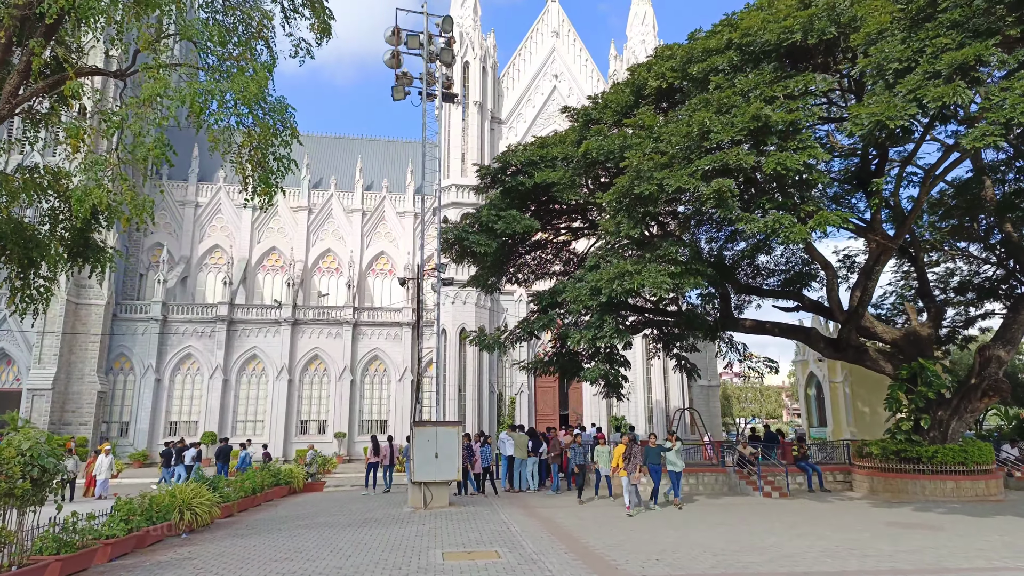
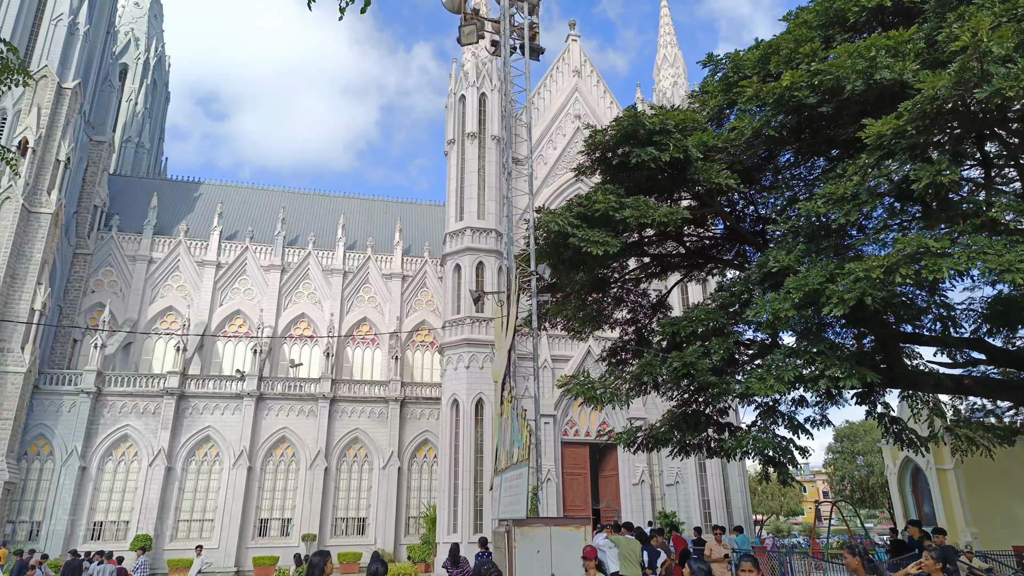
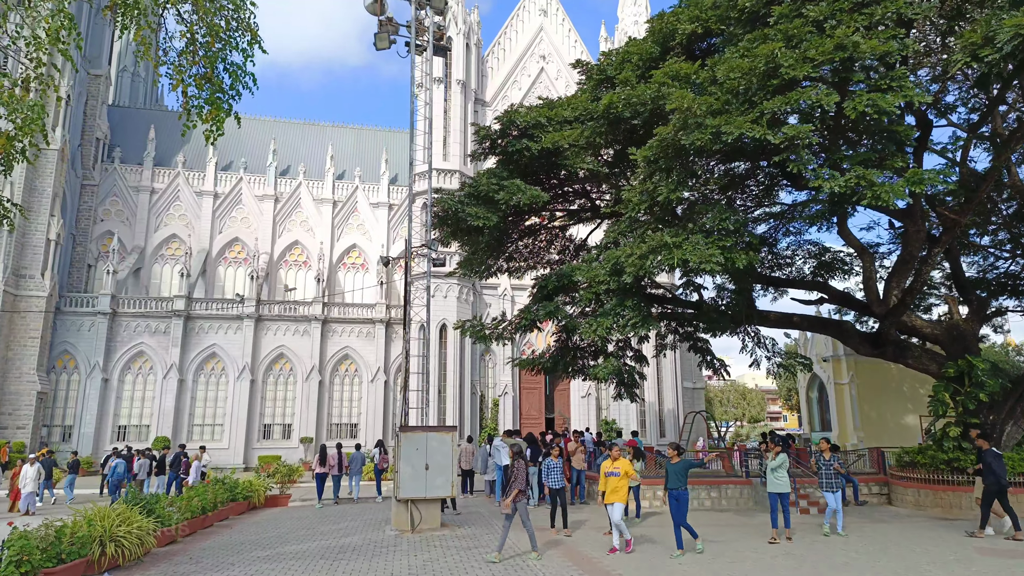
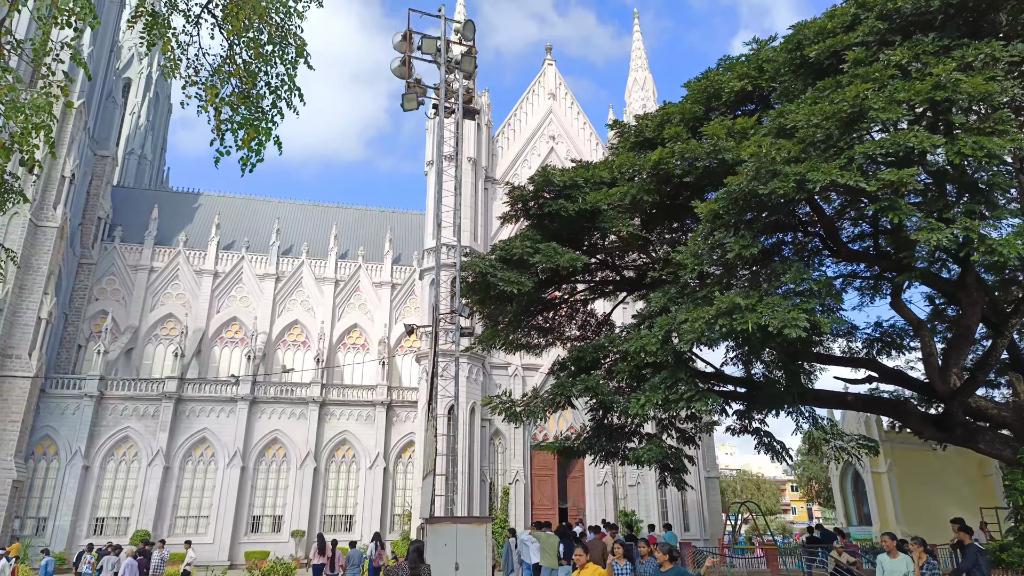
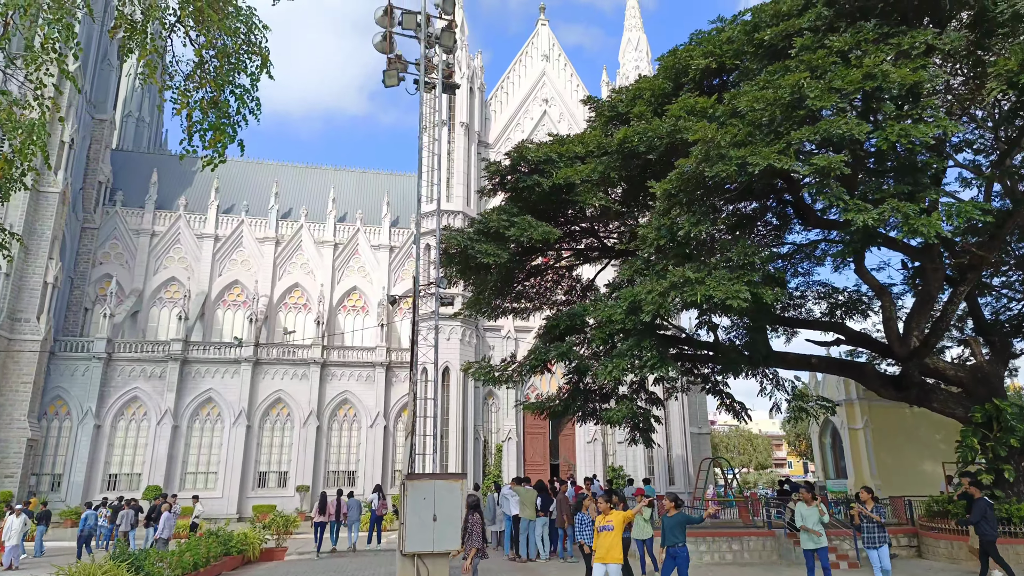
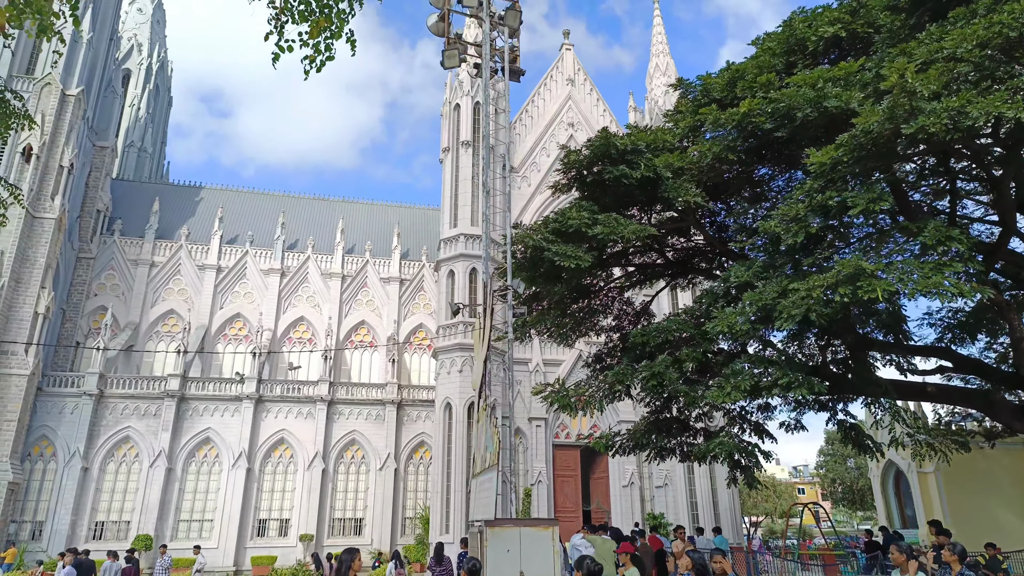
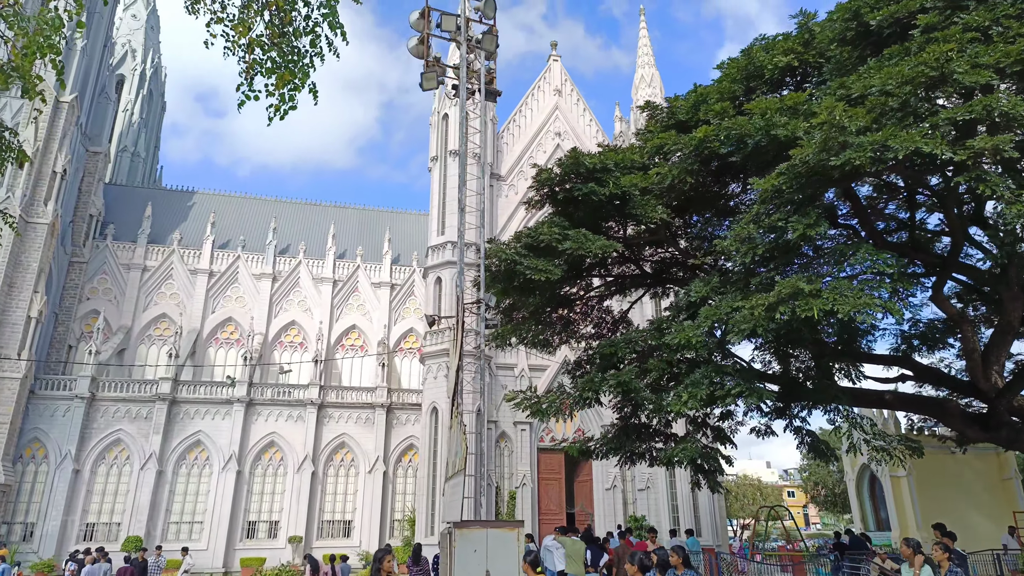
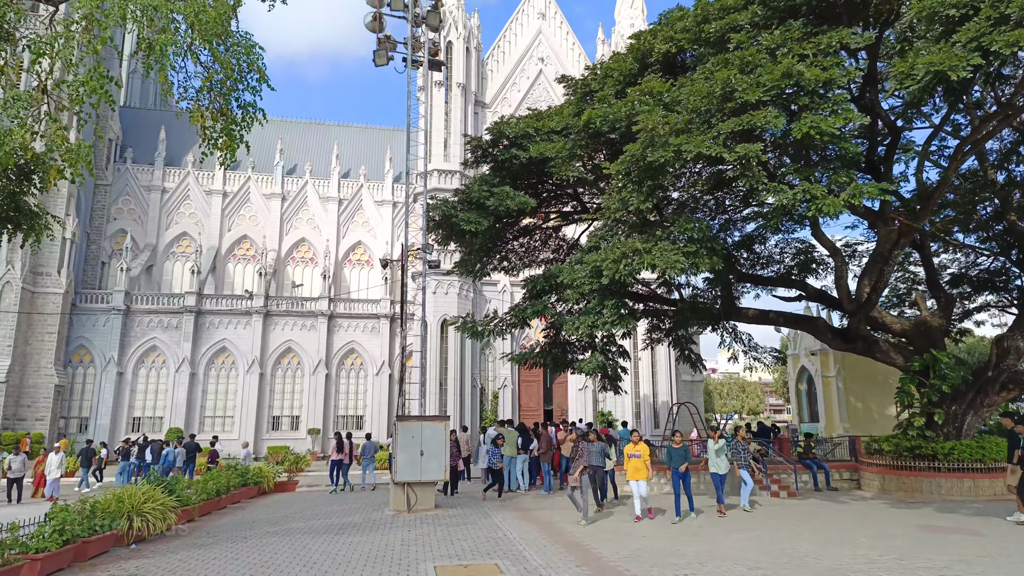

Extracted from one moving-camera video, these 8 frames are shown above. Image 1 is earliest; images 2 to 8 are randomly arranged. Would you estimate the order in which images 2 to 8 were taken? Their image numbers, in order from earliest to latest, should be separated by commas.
8, 3, 5, 4, 7, 6, 2
